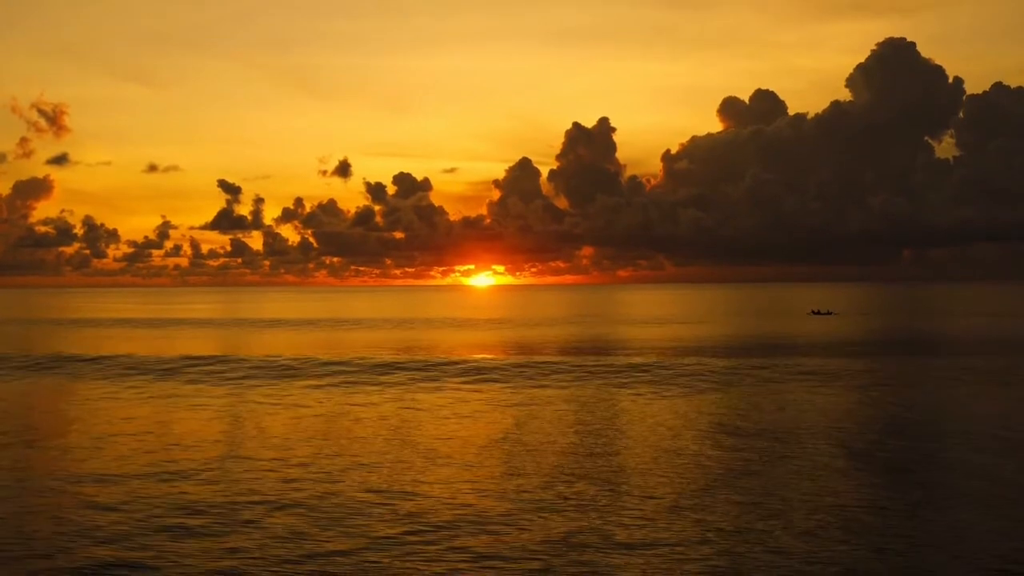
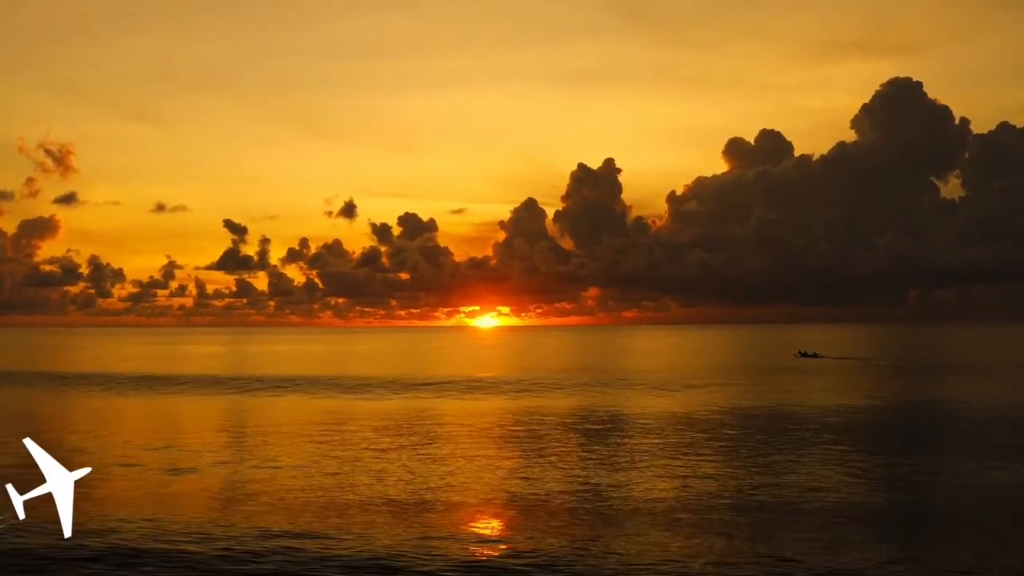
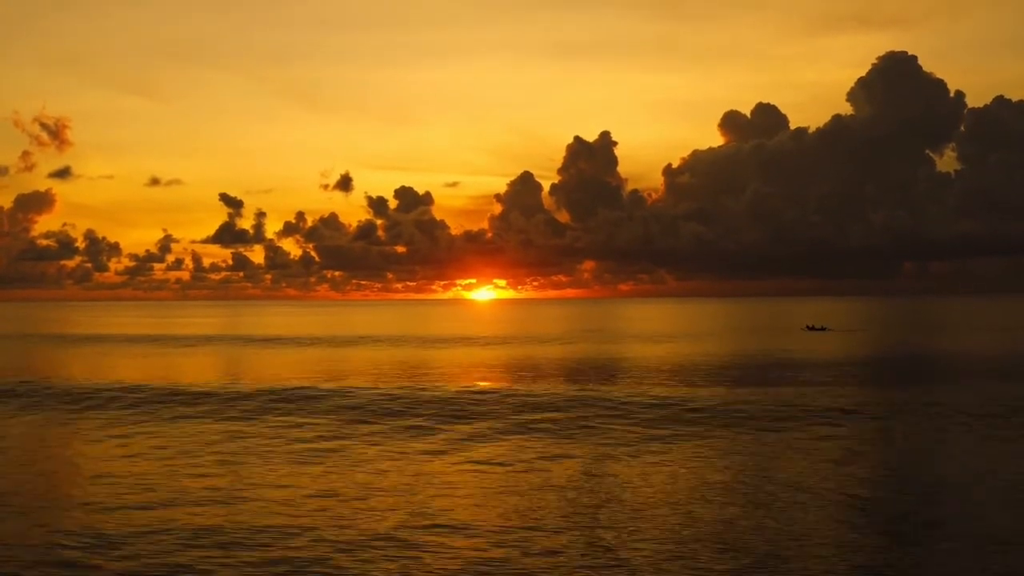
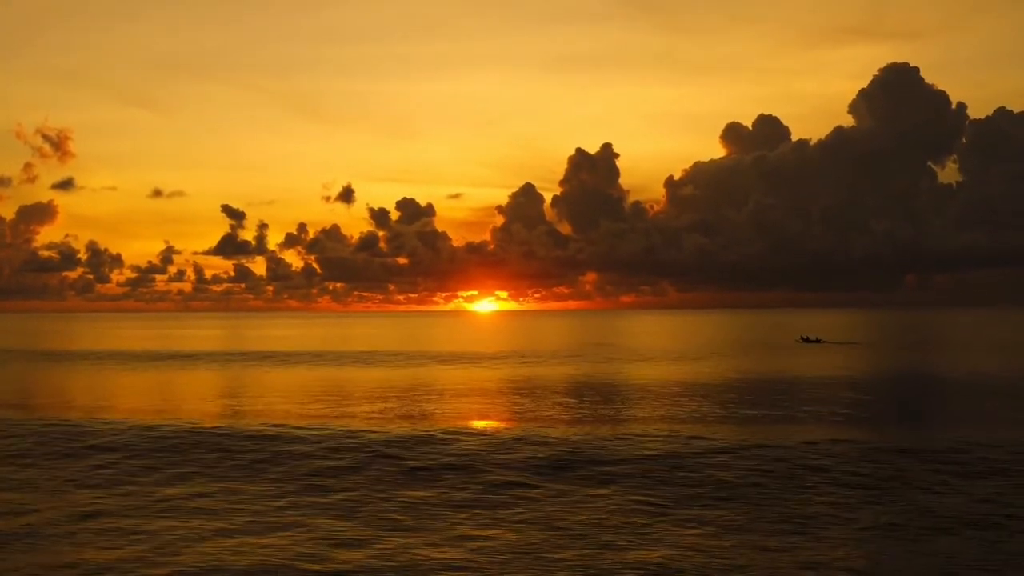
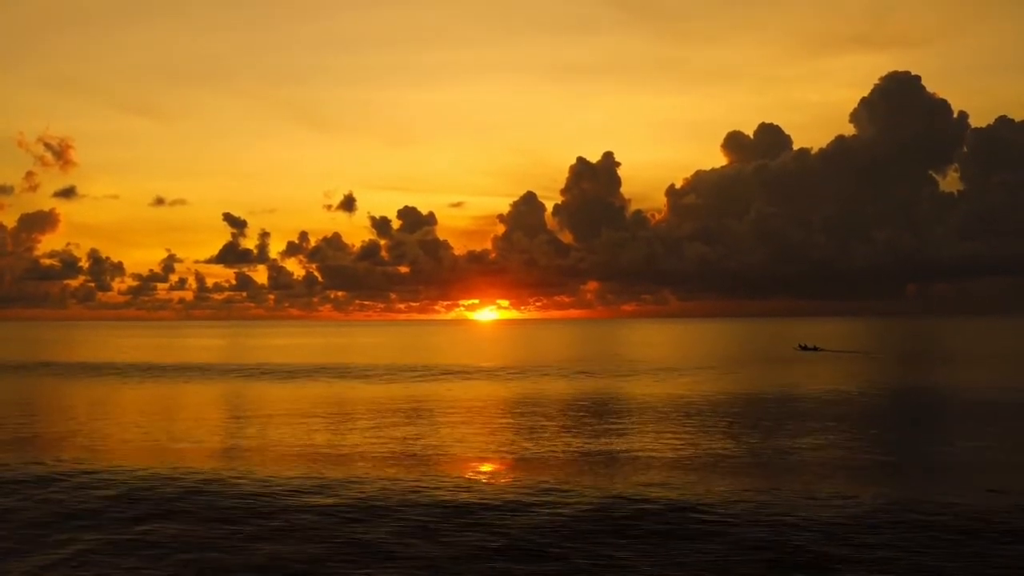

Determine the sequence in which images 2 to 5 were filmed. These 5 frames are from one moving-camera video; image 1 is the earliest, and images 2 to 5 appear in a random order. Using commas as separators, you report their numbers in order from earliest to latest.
3, 4, 5, 2
